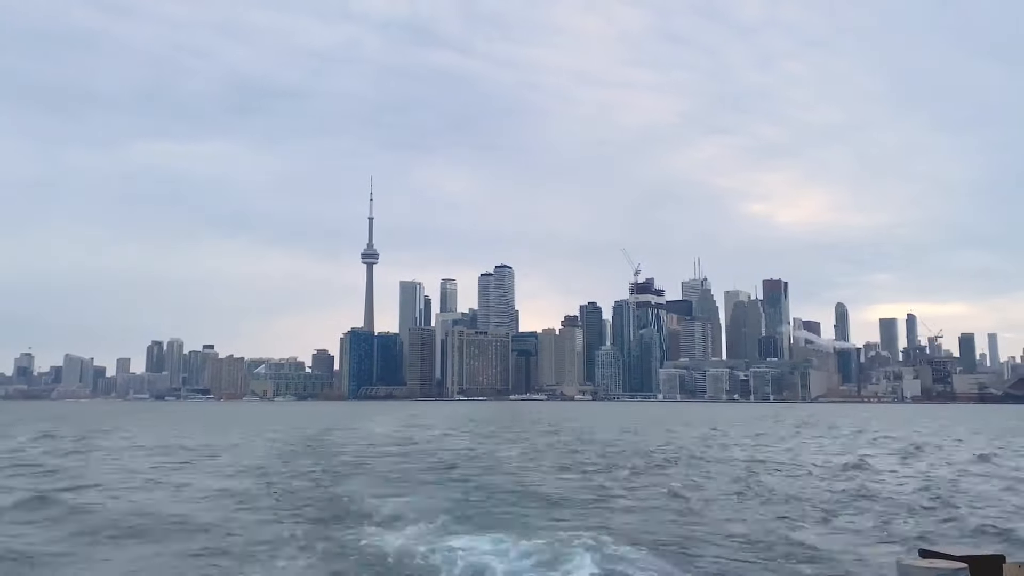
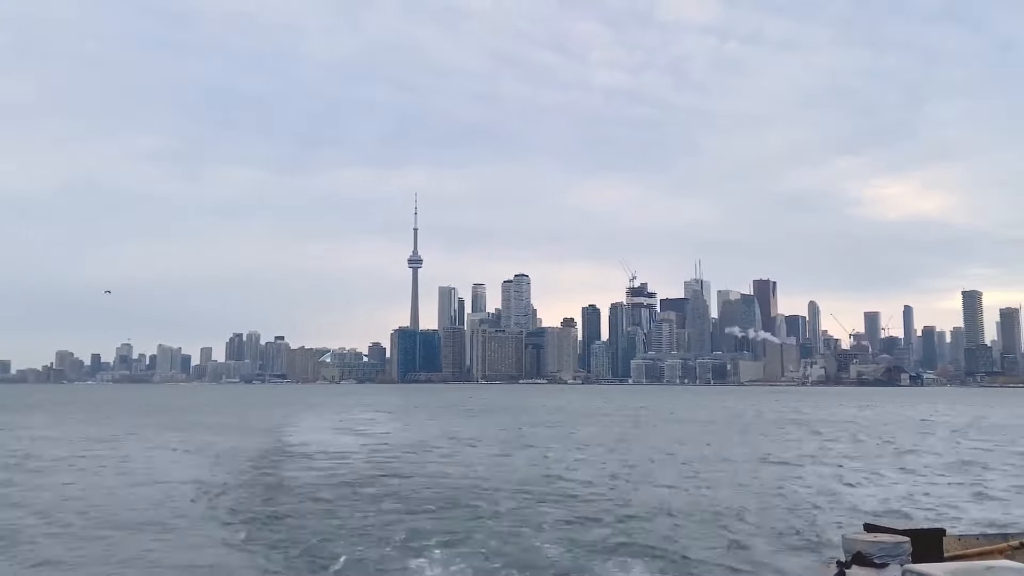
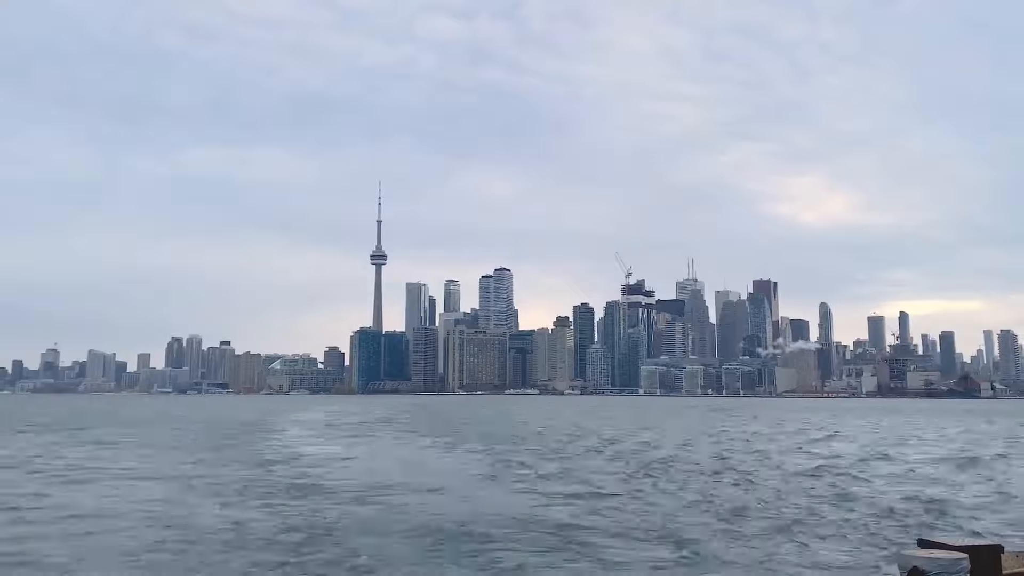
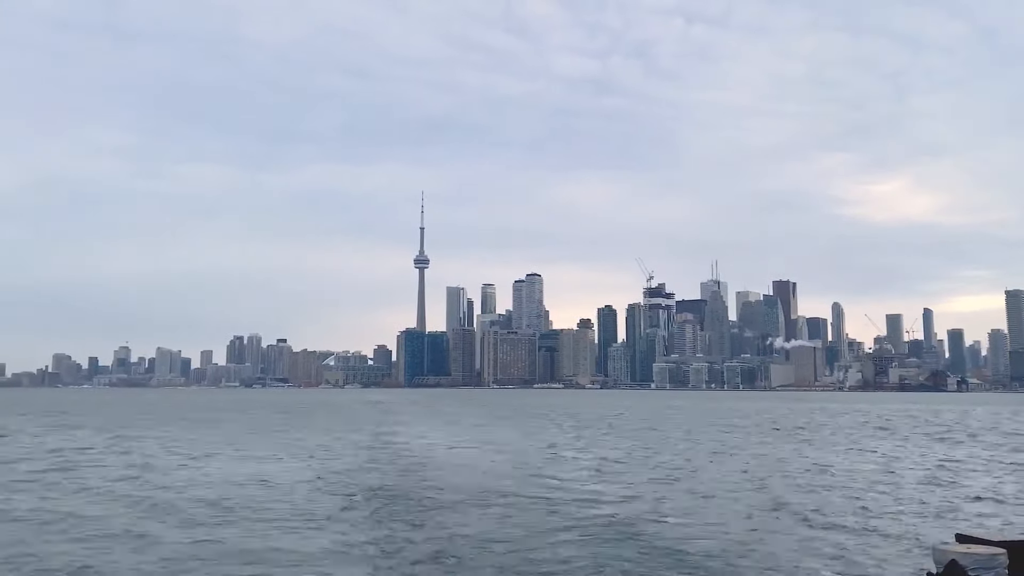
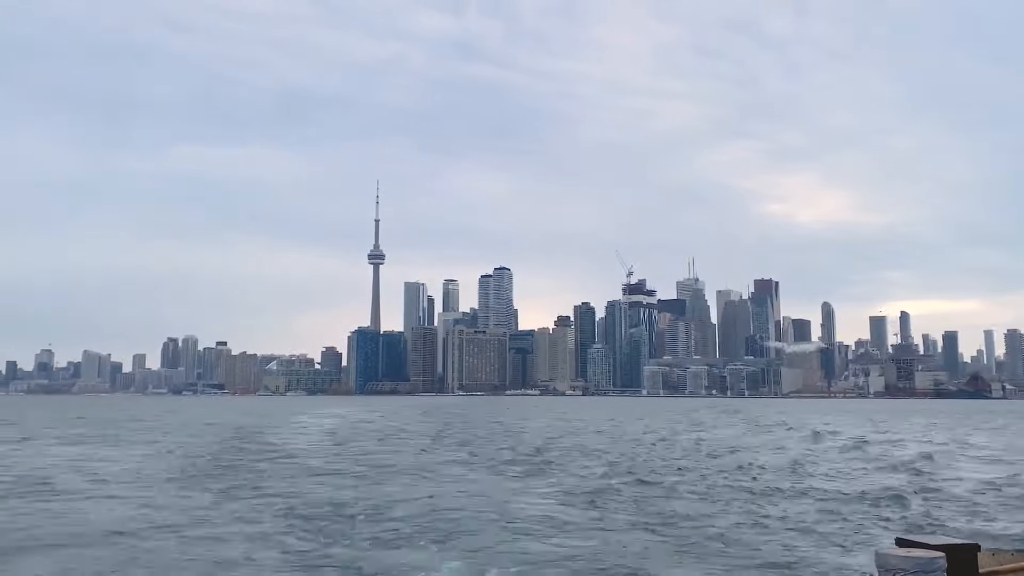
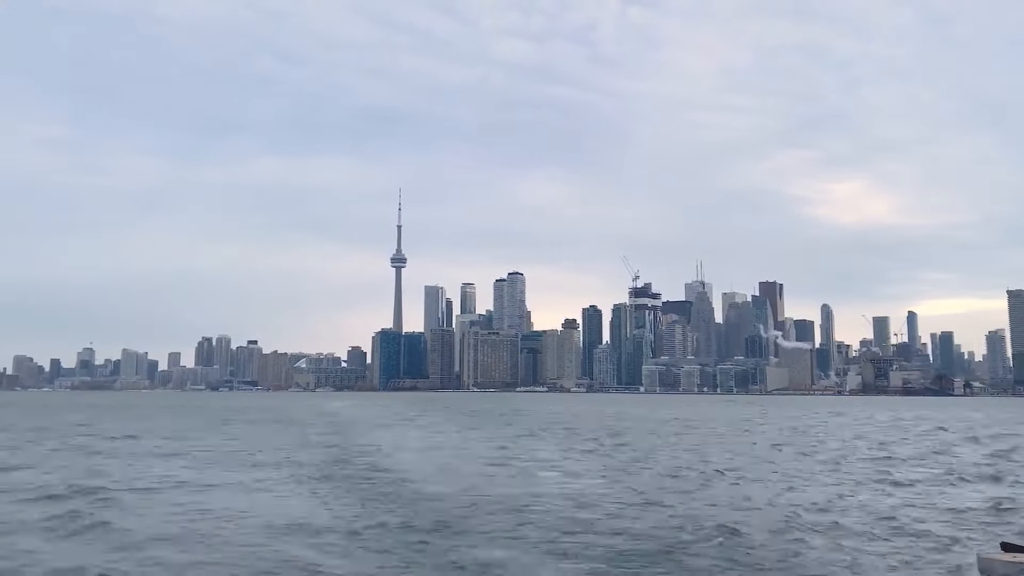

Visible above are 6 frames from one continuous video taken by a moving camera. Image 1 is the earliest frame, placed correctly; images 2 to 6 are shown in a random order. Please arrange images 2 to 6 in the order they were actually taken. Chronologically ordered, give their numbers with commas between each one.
5, 3, 6, 4, 2
